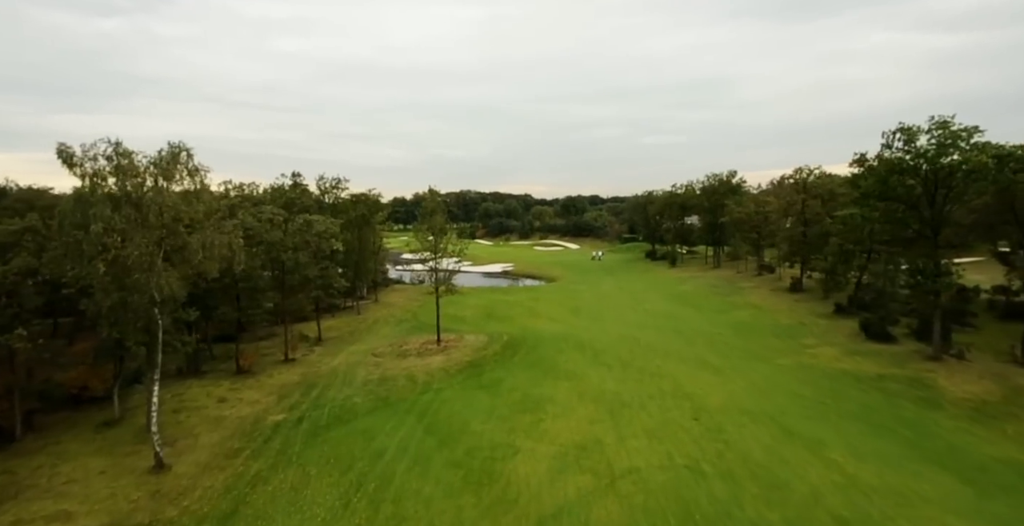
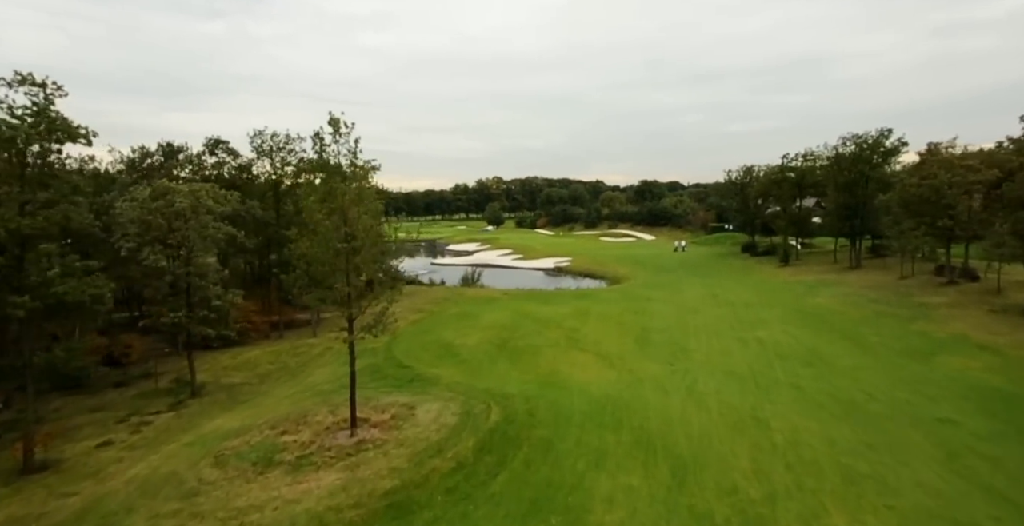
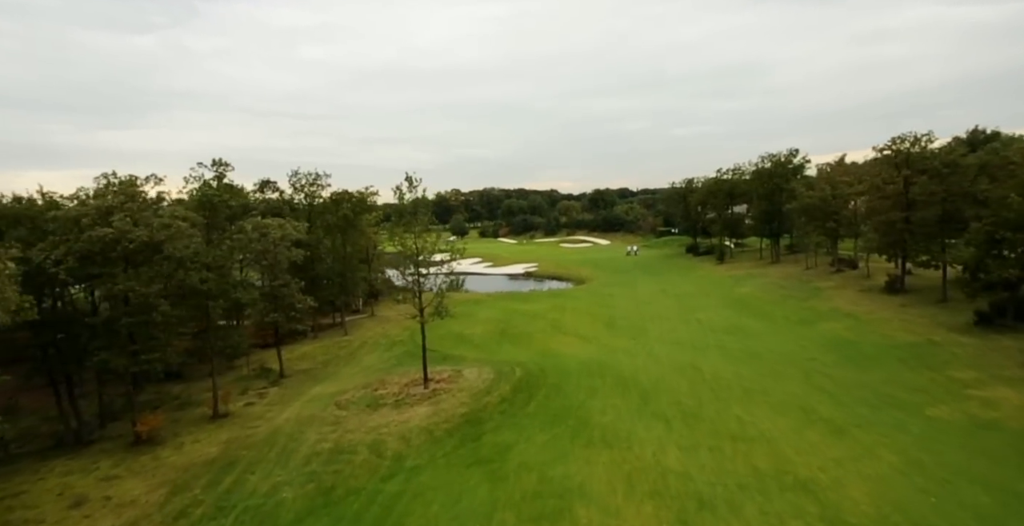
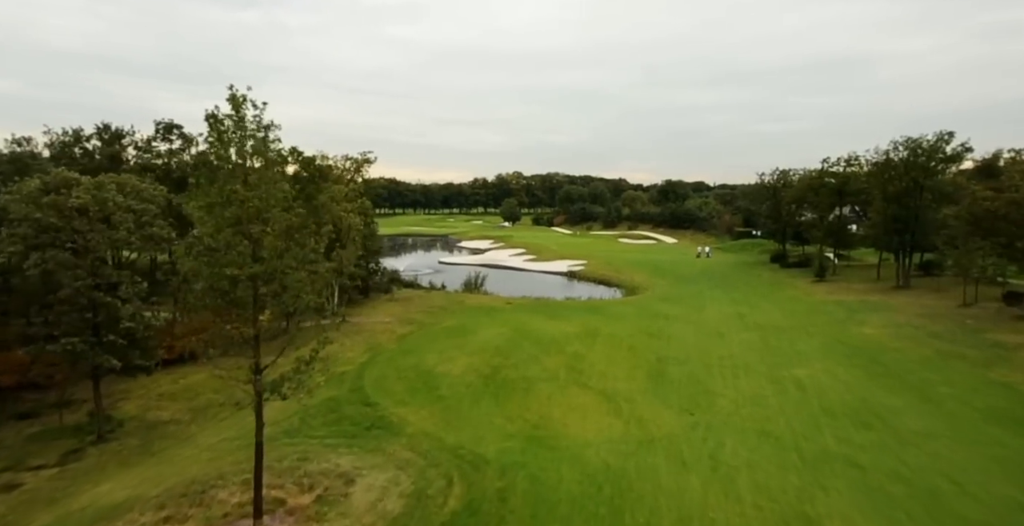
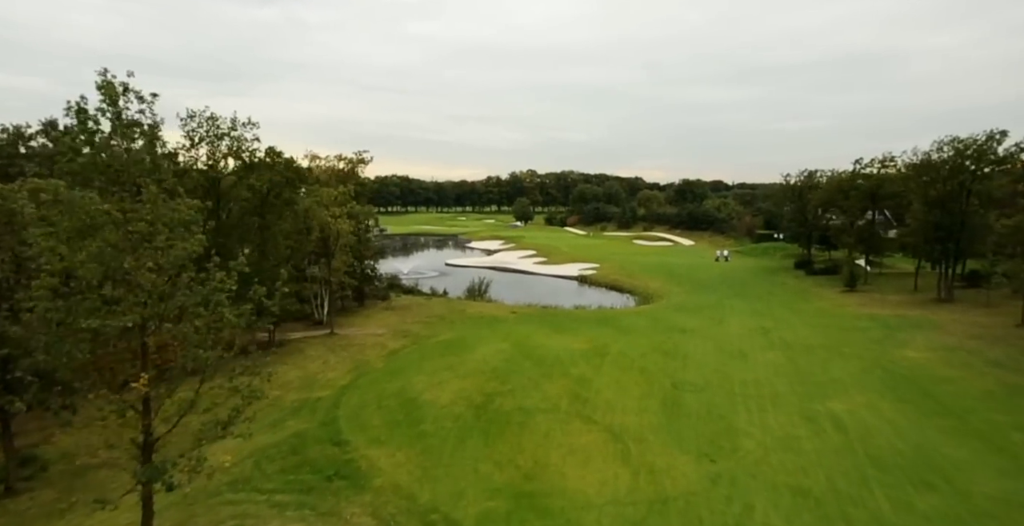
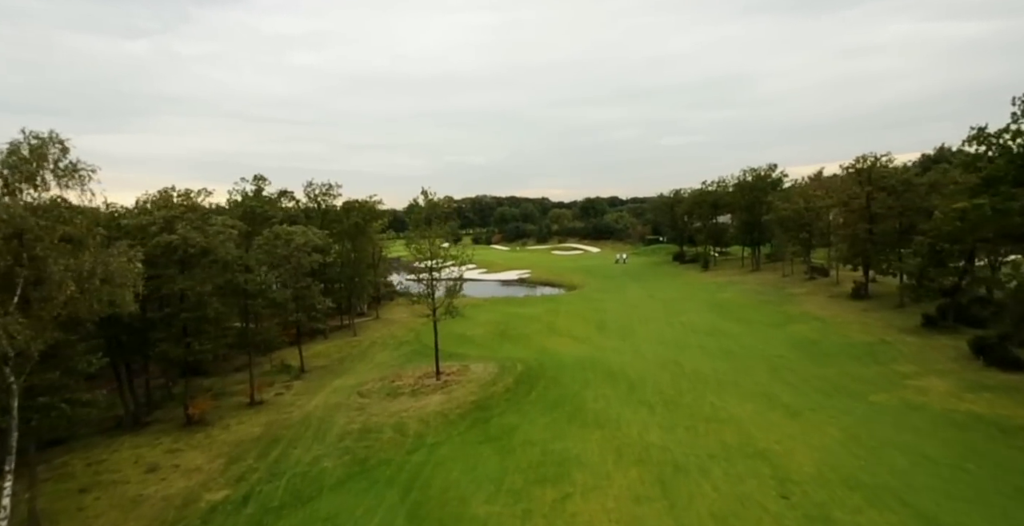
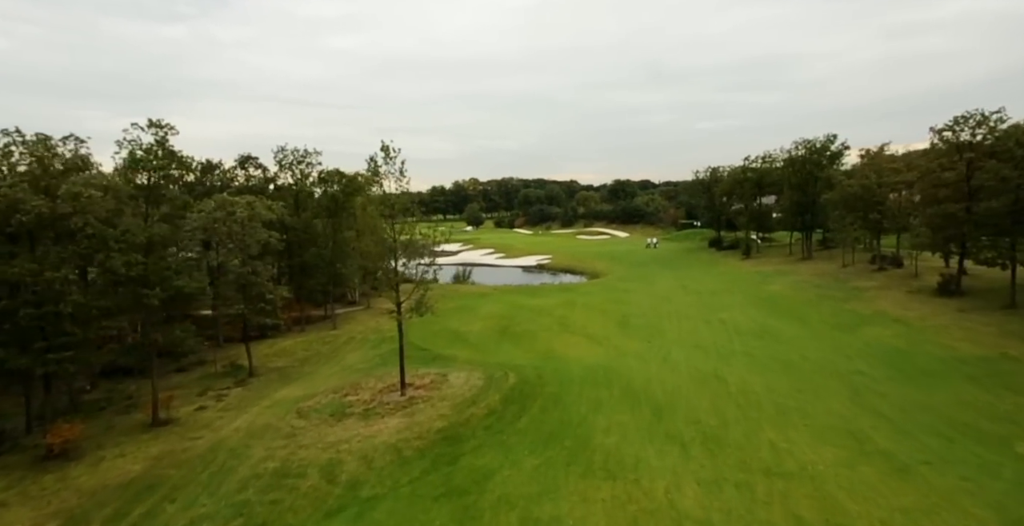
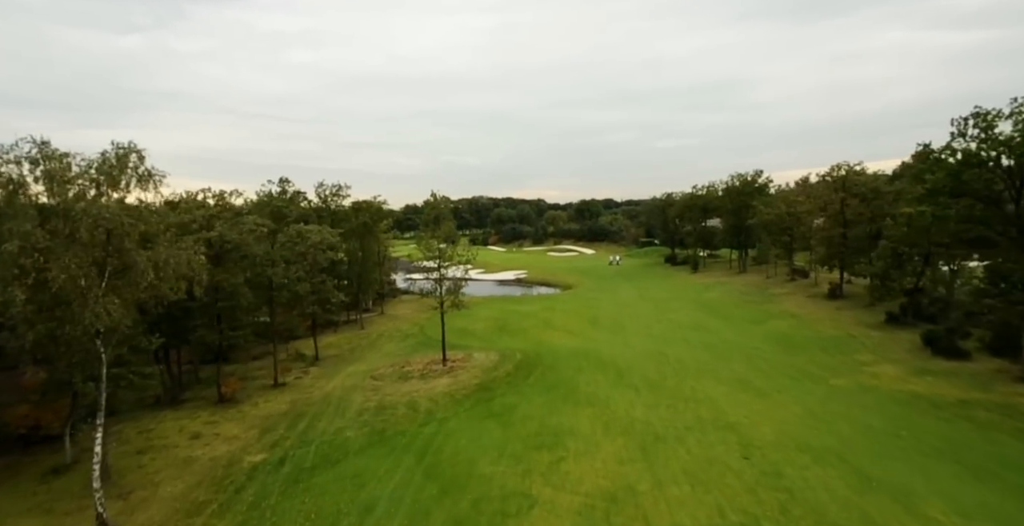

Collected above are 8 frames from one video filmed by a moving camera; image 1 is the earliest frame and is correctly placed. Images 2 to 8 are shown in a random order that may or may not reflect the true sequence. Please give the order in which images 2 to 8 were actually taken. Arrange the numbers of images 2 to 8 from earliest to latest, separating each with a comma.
8, 6, 3, 7, 2, 4, 5
